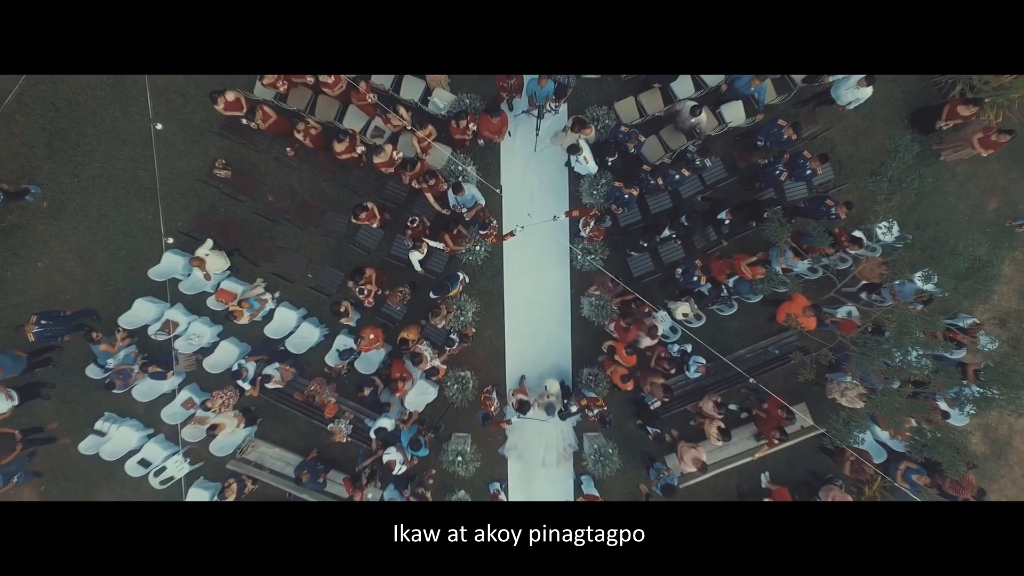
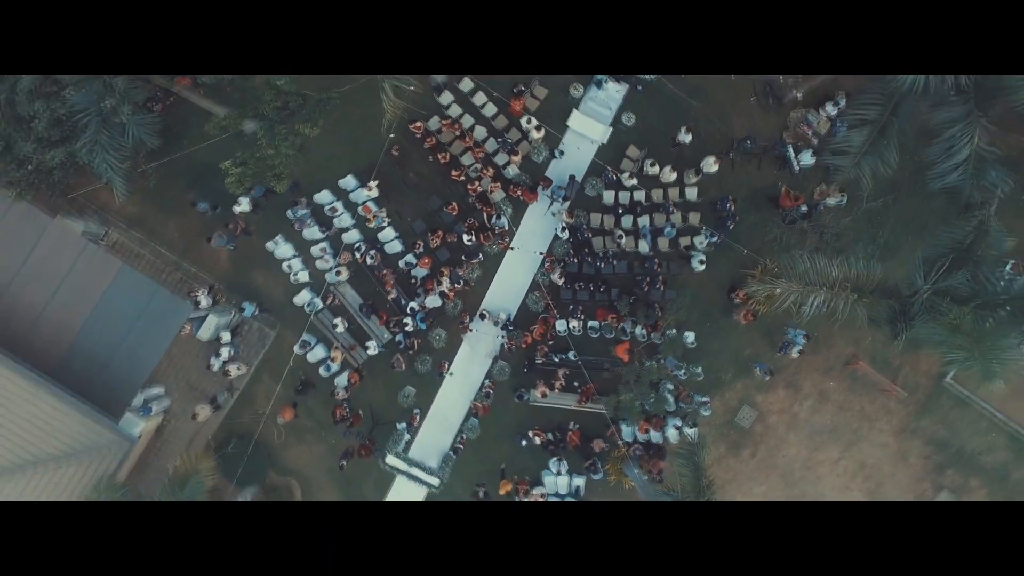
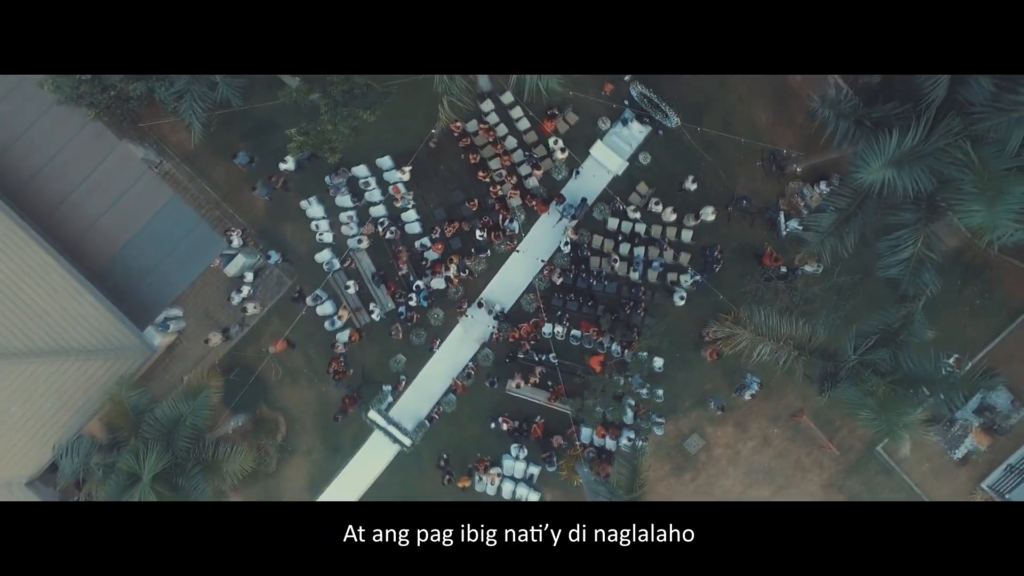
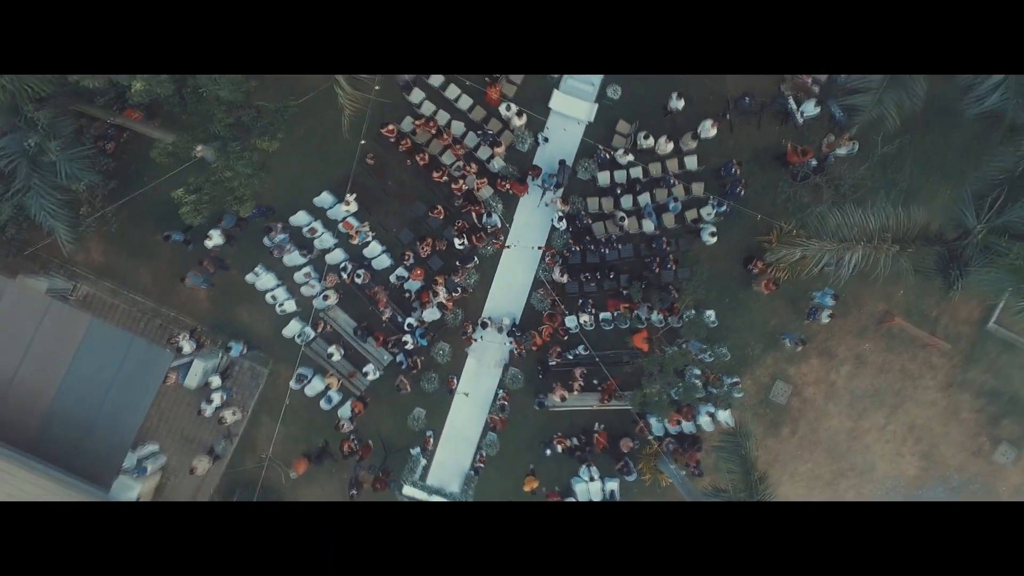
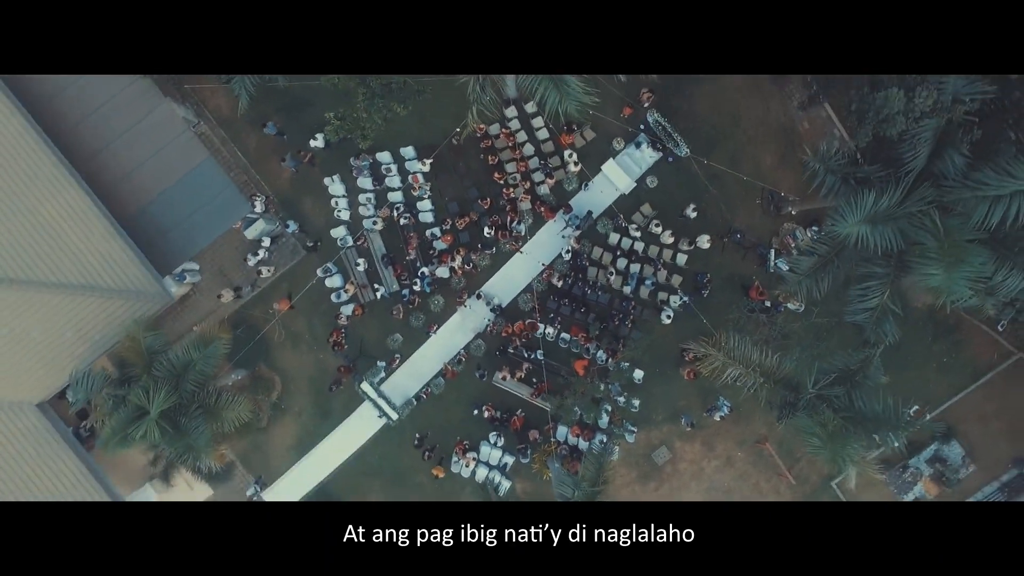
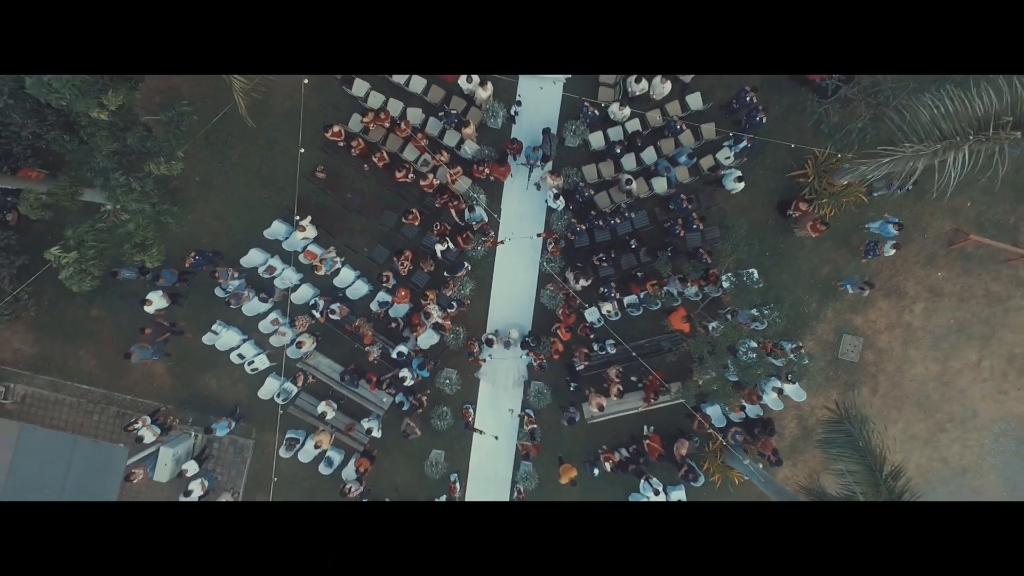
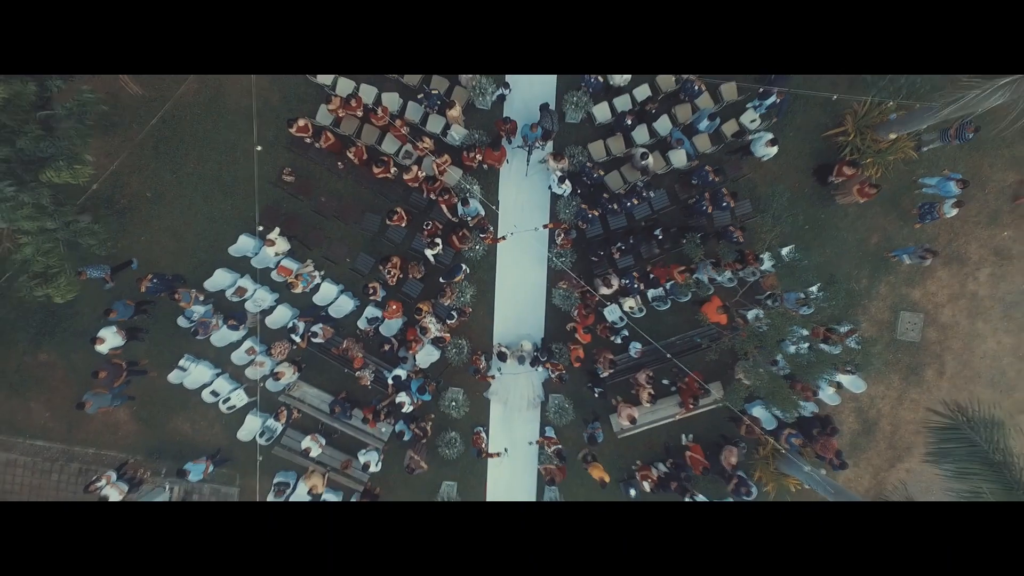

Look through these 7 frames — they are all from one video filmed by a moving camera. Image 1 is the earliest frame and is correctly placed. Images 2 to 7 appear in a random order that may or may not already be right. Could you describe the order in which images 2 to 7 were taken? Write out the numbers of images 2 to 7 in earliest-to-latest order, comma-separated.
7, 6, 4, 2, 3, 5
